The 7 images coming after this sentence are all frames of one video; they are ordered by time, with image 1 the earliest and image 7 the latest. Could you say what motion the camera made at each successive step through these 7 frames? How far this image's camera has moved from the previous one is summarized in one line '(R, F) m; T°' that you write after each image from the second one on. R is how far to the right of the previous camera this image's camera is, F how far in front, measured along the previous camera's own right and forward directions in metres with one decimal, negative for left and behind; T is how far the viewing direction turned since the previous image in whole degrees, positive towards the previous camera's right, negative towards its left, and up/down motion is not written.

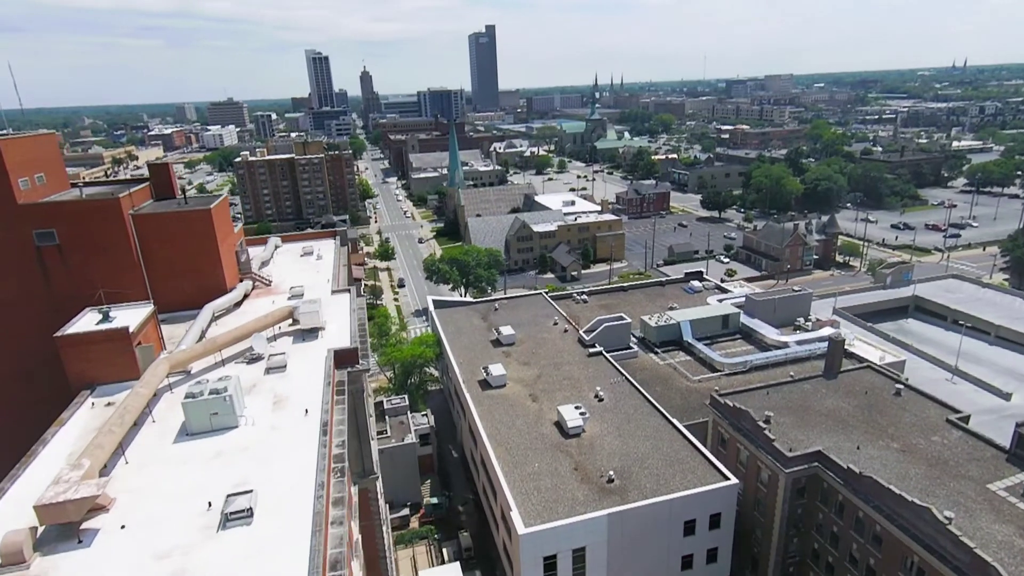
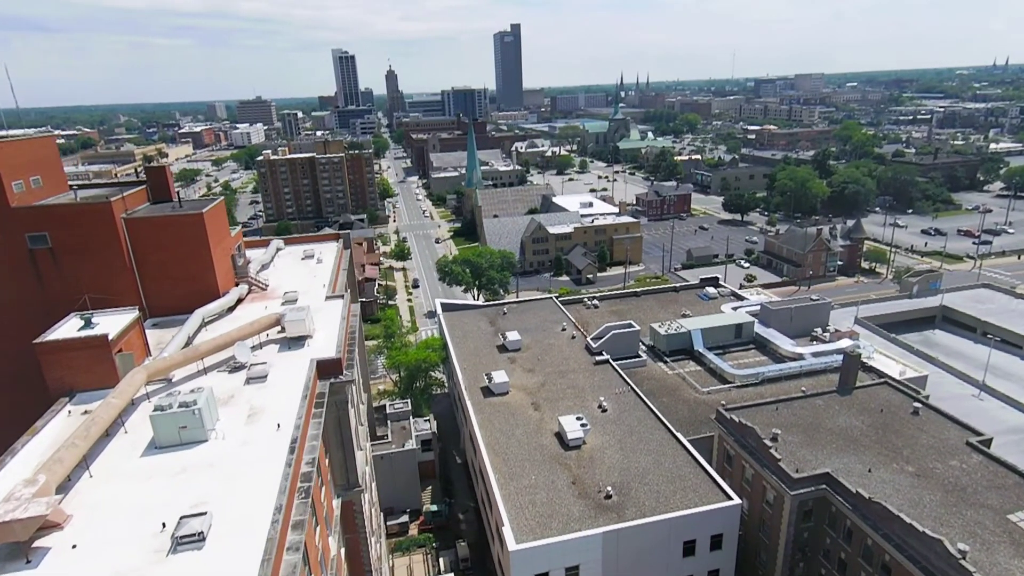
(+1.1, +0.7) m; -2°
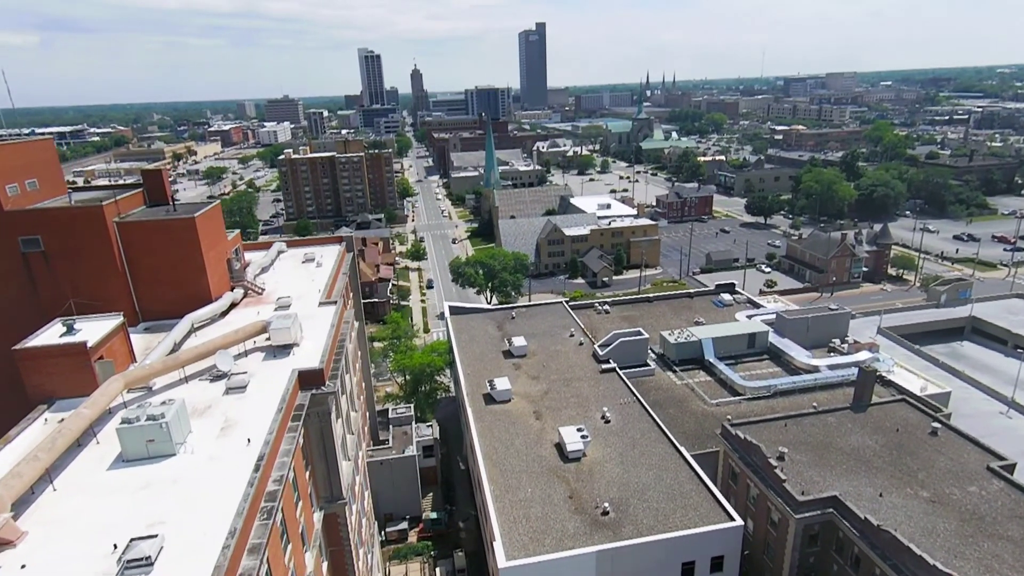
(+1.2, +0.7) m; -2°
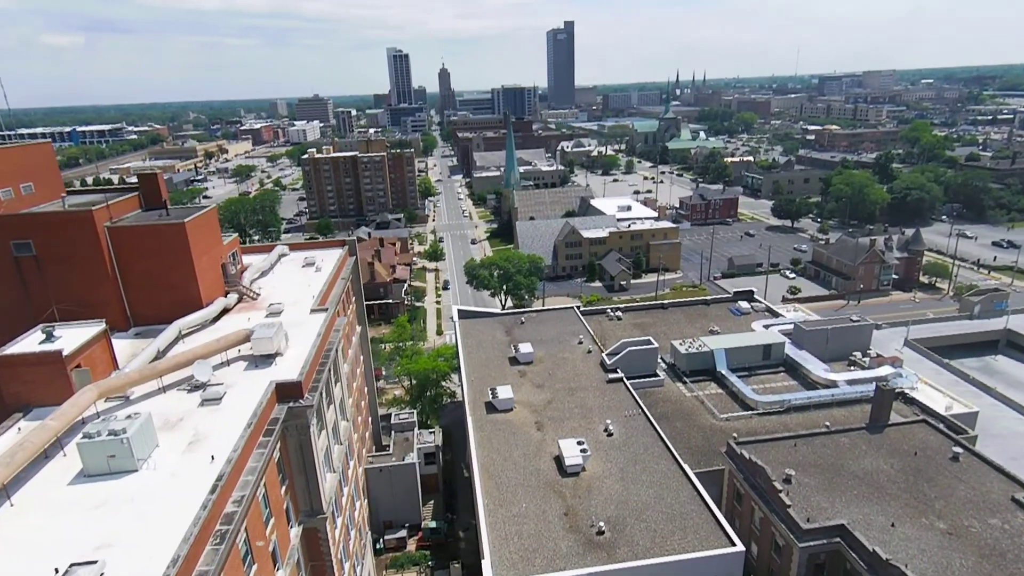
(+1.3, +0.8) m; -3°
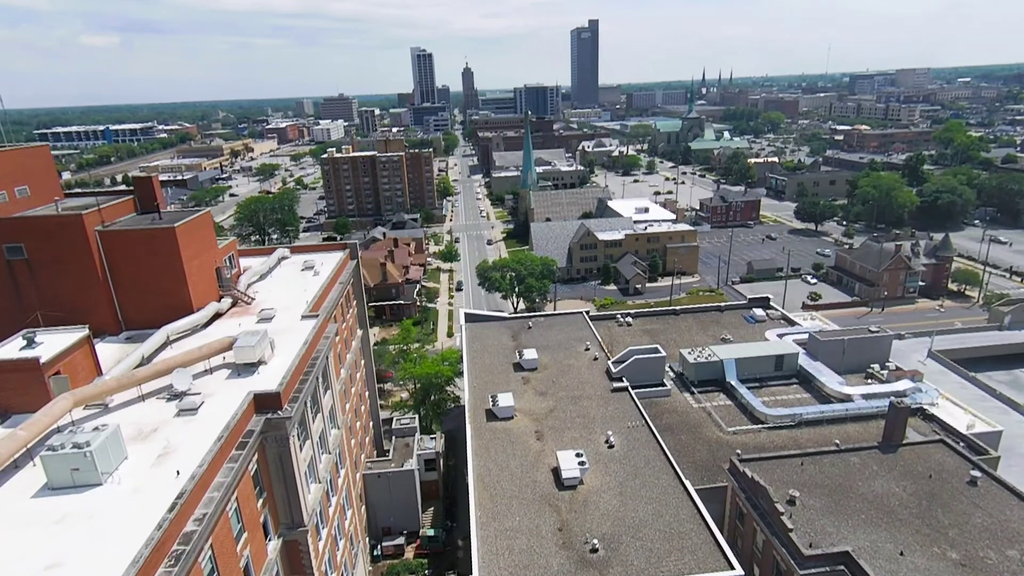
(+1.2, +0.7) m; -2°
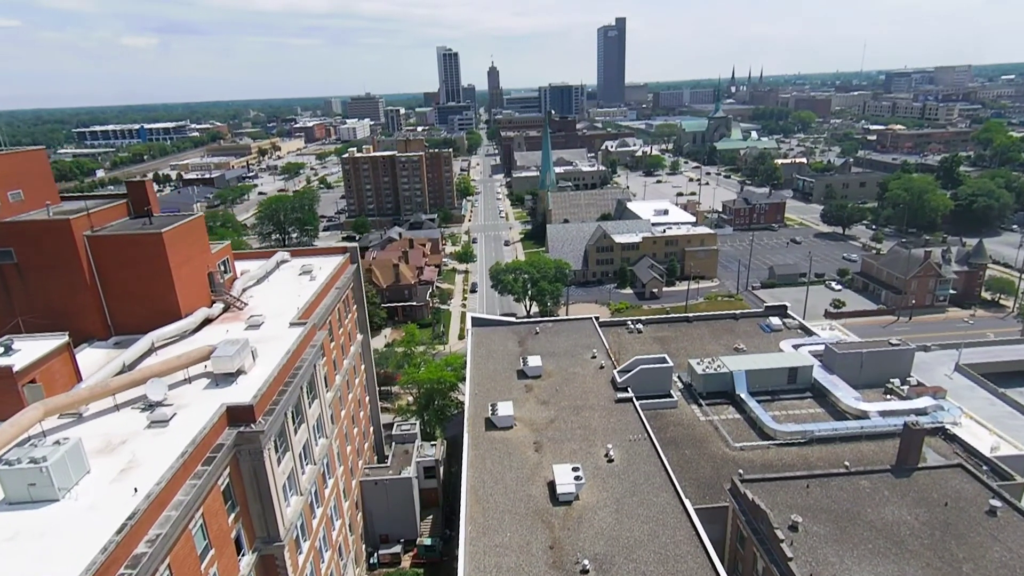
(+1.4, +0.8) m; -2°
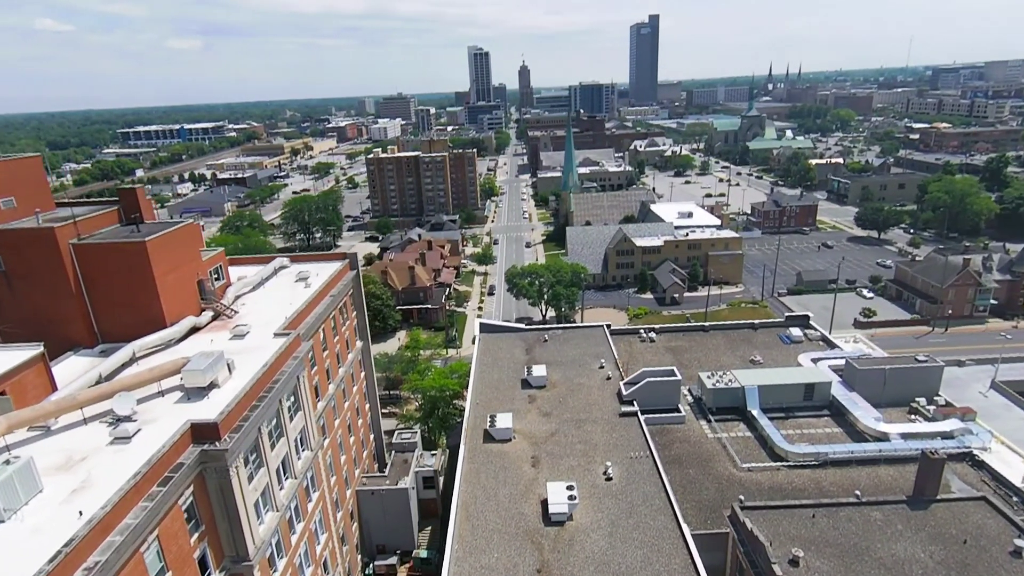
(+1.7, +1.0) m; -3°
